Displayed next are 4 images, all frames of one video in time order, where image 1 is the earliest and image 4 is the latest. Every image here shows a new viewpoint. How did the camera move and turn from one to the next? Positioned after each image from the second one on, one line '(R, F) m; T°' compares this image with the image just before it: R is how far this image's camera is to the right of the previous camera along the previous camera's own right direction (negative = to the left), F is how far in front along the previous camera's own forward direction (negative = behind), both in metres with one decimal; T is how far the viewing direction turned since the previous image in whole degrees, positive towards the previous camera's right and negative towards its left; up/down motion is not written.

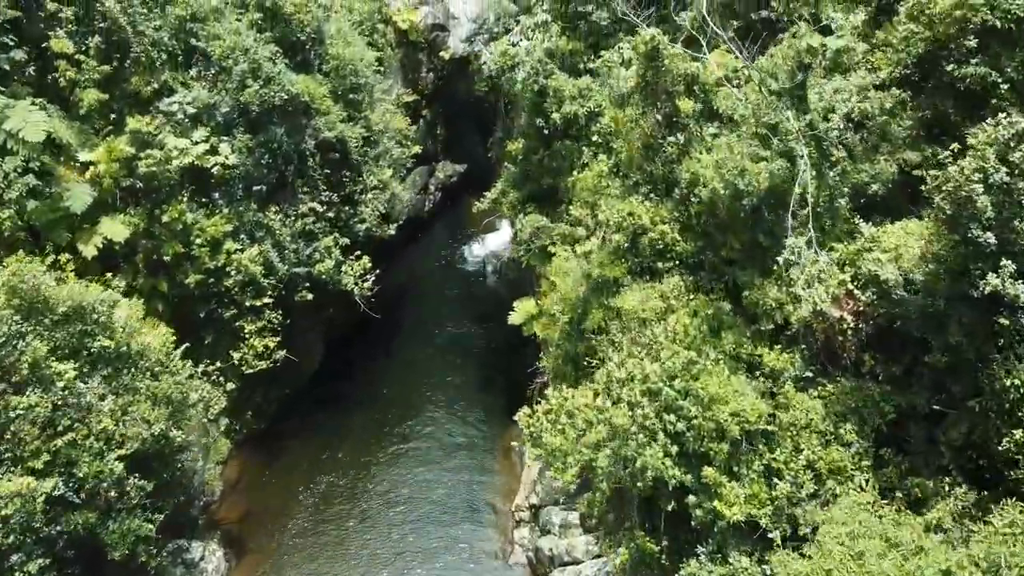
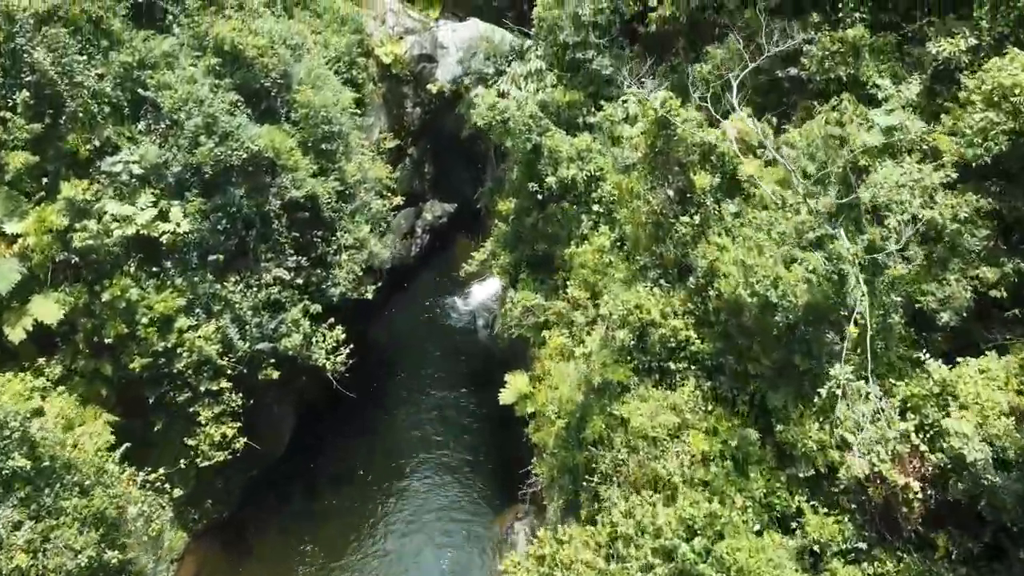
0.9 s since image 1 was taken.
(+0.1, +1.6) m; 0°
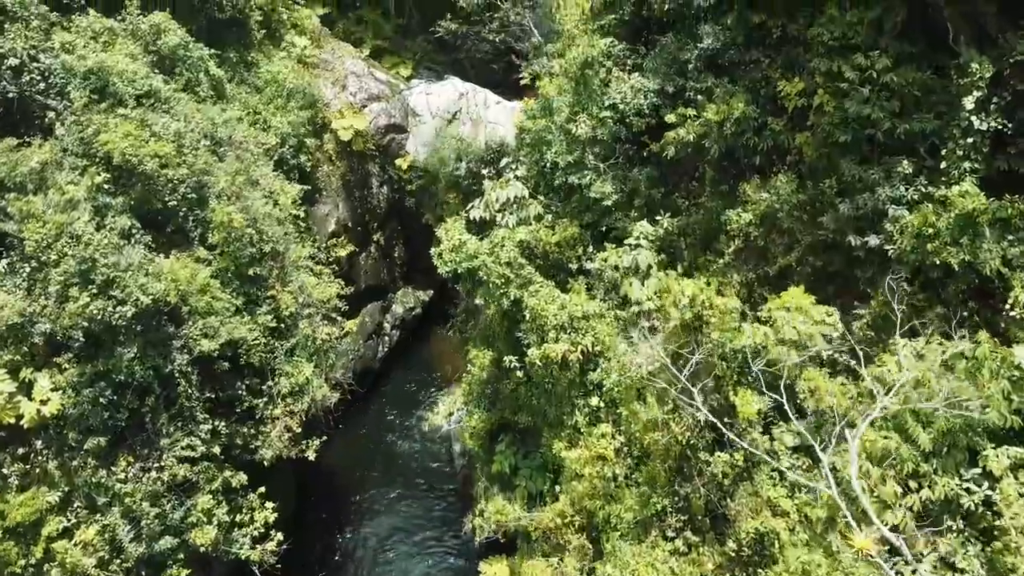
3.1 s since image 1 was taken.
(+0.2, +2.9) m; 0°
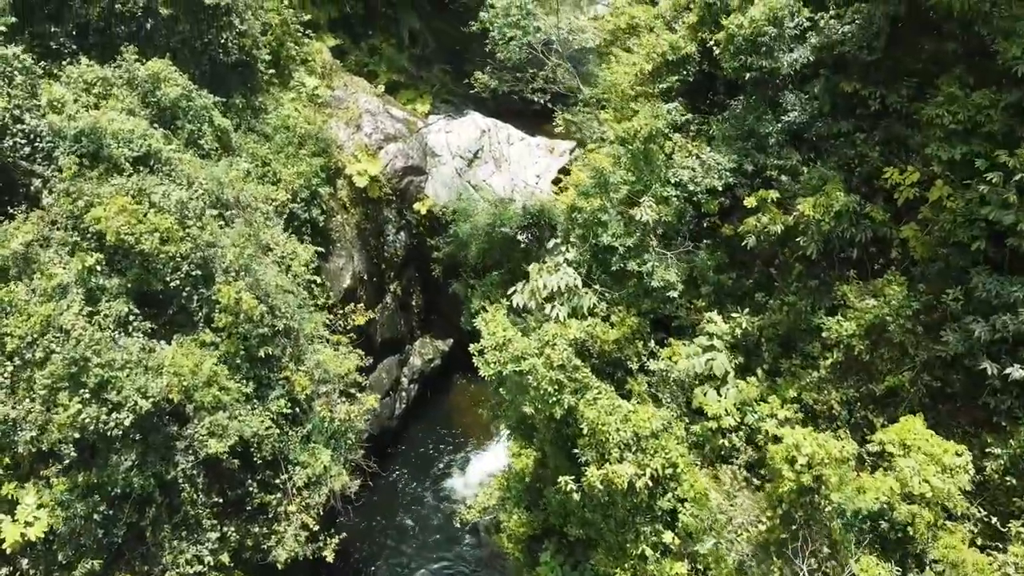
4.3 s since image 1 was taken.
(-0.3, +1.2) m; 0°
